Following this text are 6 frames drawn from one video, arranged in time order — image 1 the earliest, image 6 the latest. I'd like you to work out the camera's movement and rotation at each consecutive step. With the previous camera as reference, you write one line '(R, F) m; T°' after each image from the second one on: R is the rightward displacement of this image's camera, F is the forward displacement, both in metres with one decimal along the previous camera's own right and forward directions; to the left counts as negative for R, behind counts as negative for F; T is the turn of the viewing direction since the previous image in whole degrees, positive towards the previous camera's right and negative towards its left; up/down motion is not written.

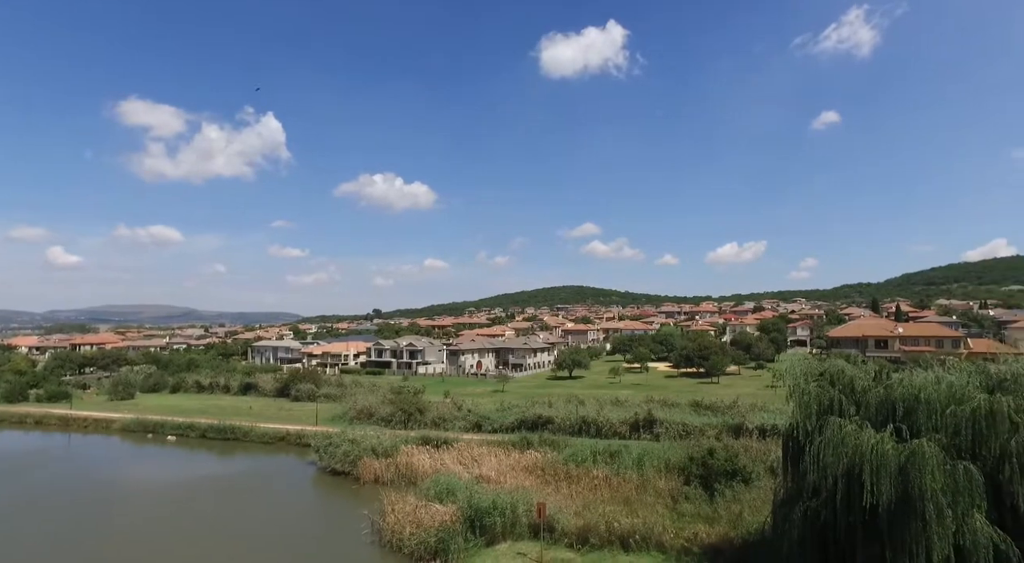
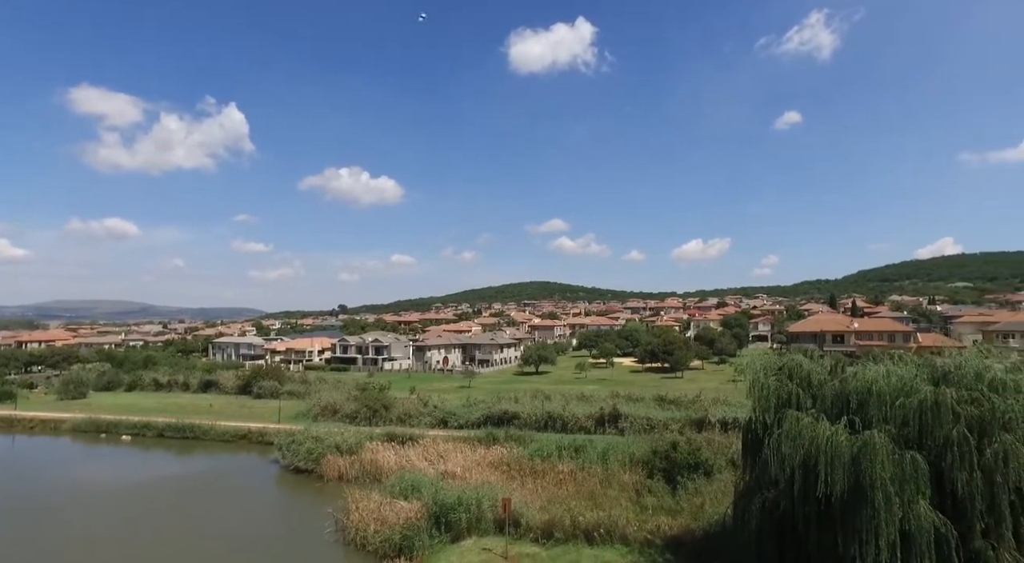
(+0.6, +0.1) m; -8°
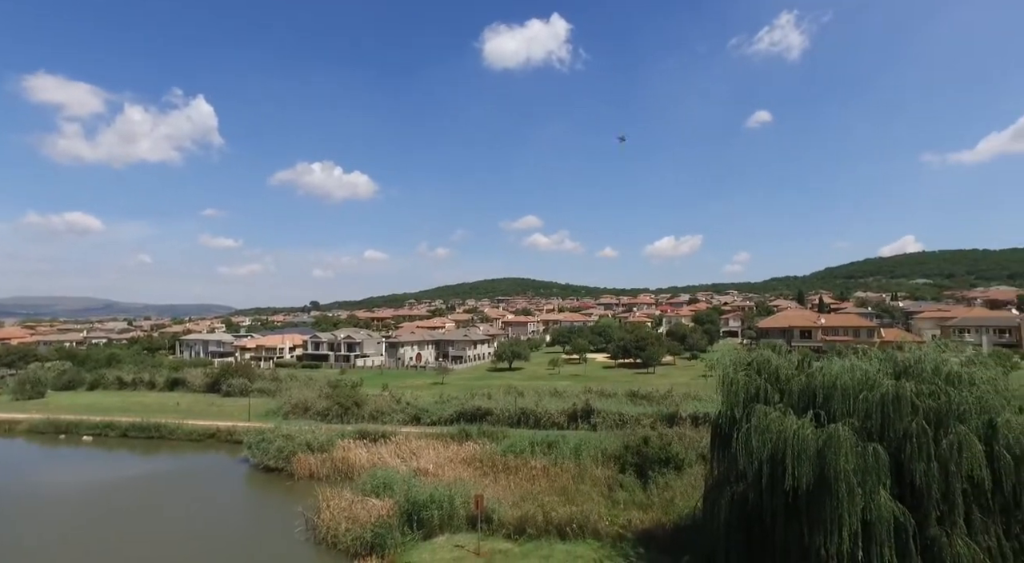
(0.0, 0.0) m; +2°
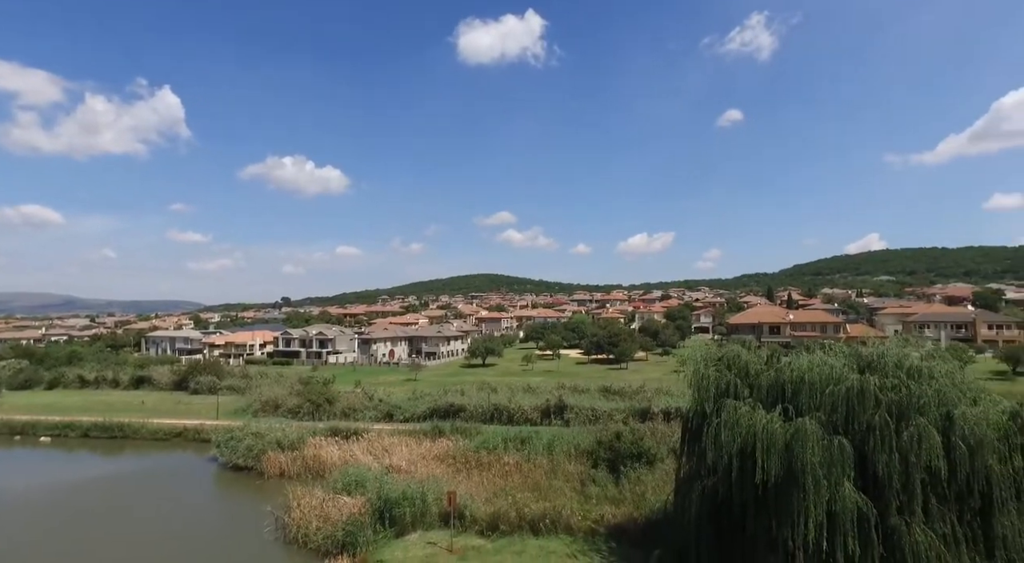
(0.0, 0.0) m; +2°
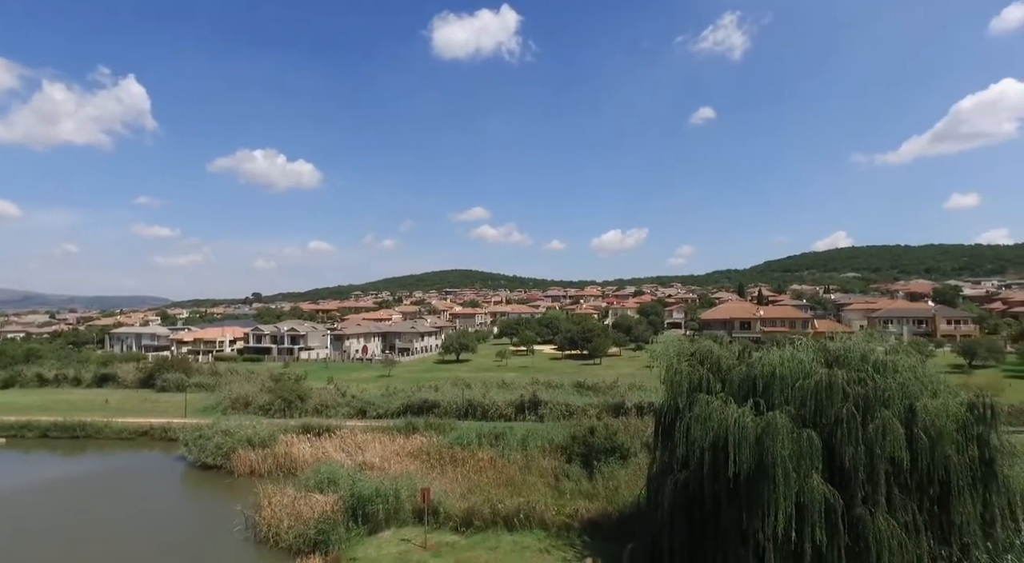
(0.0, 0.0) m; +2°
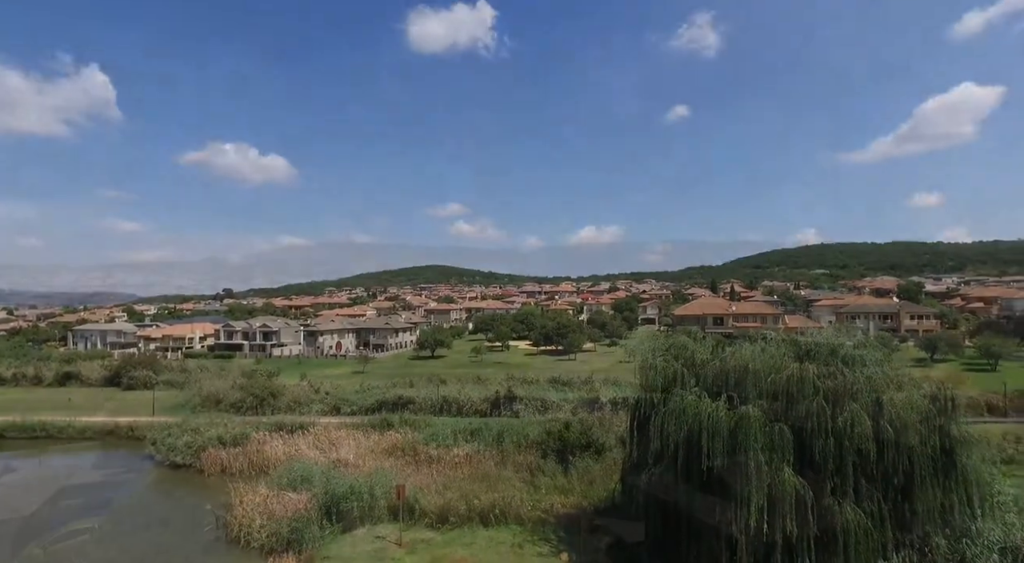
(+1.8, -5.8) m; -15°
